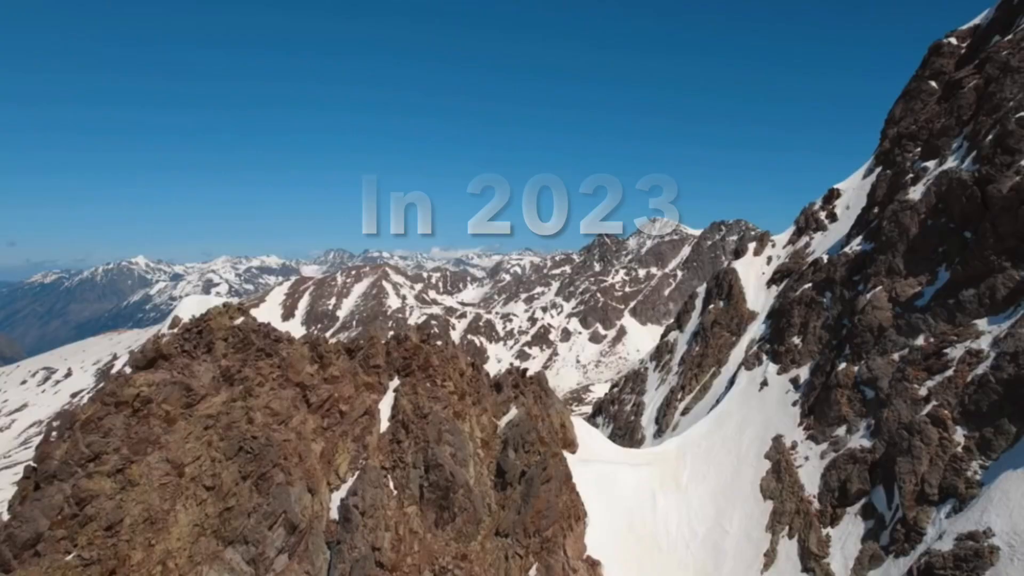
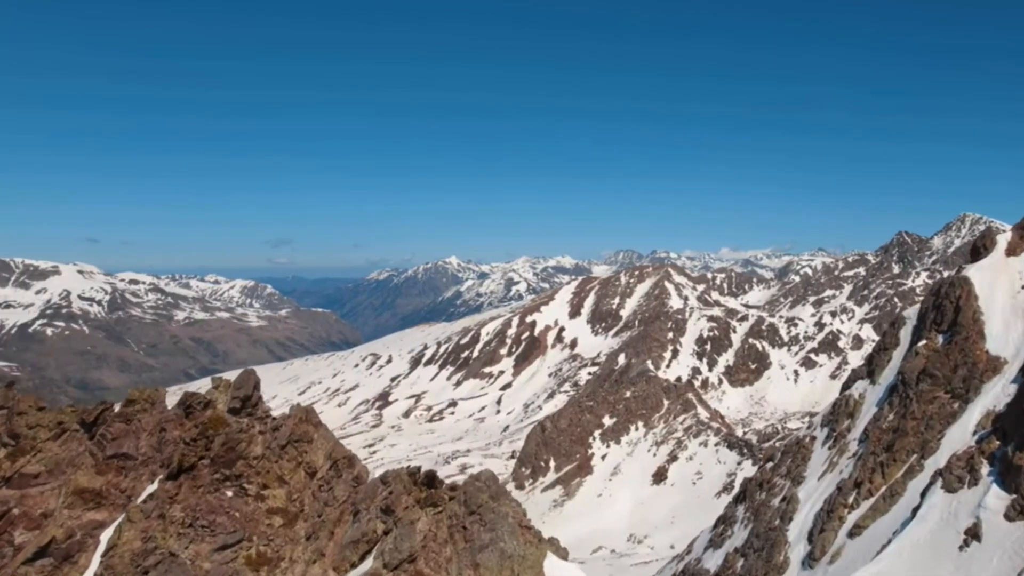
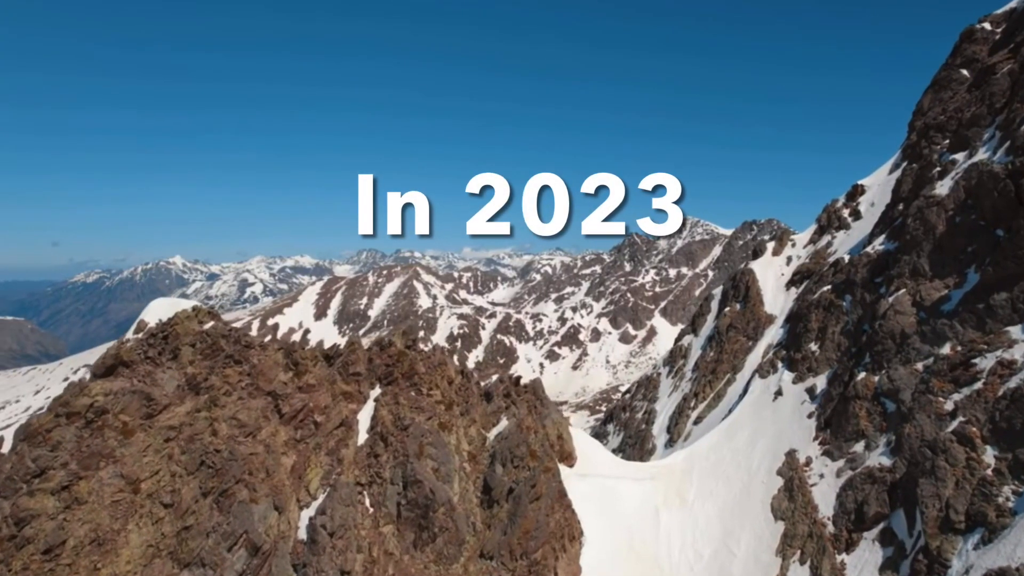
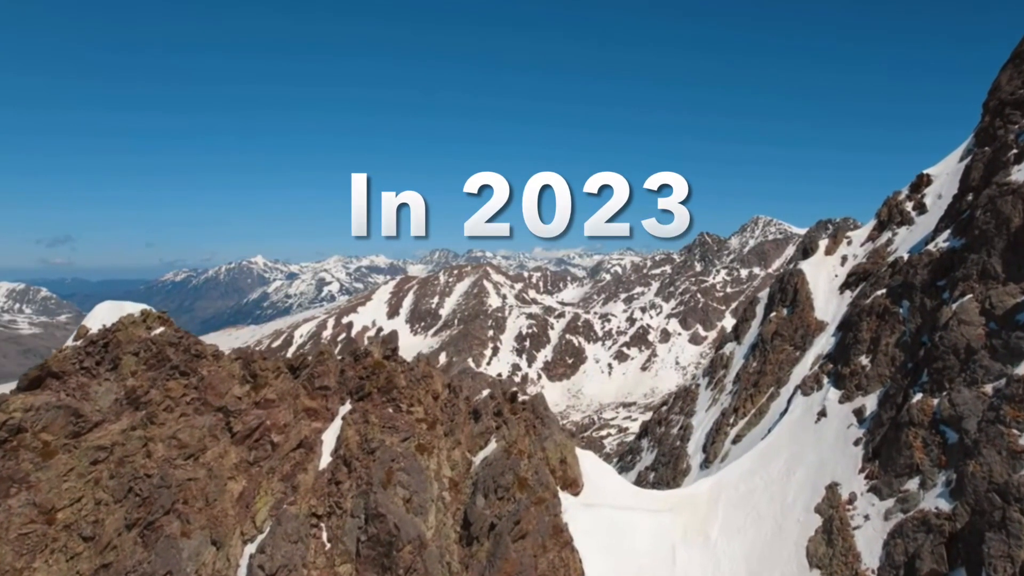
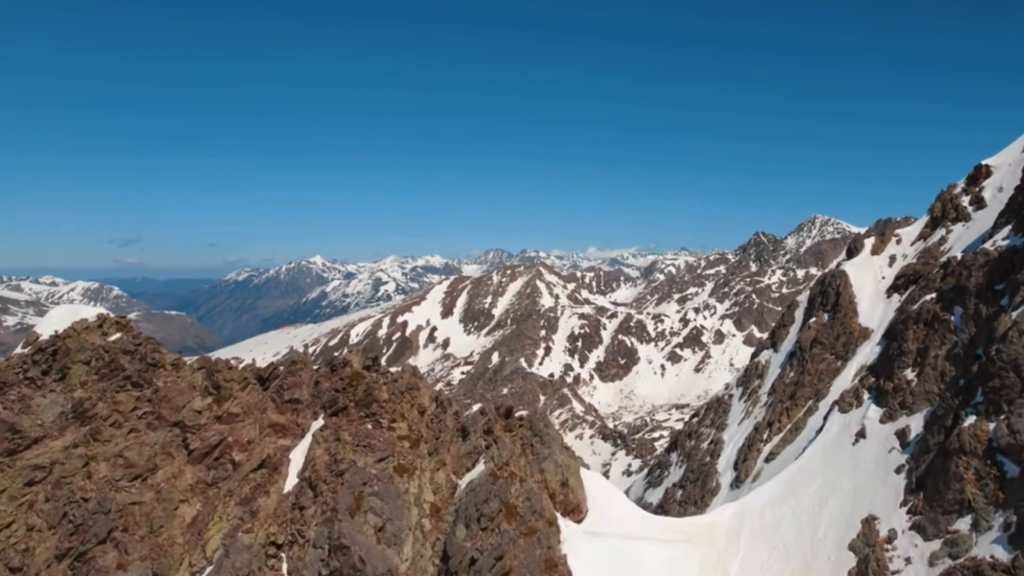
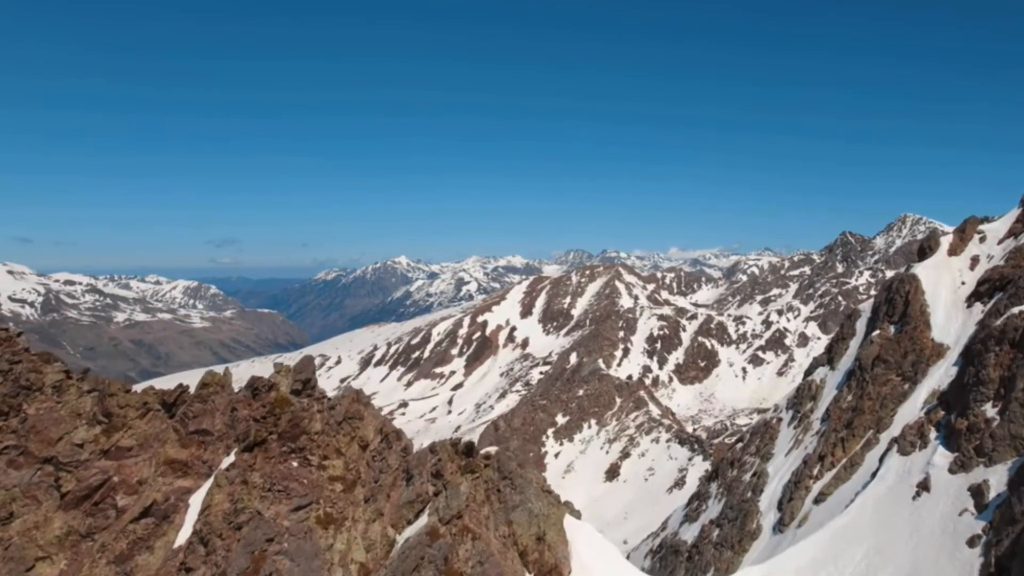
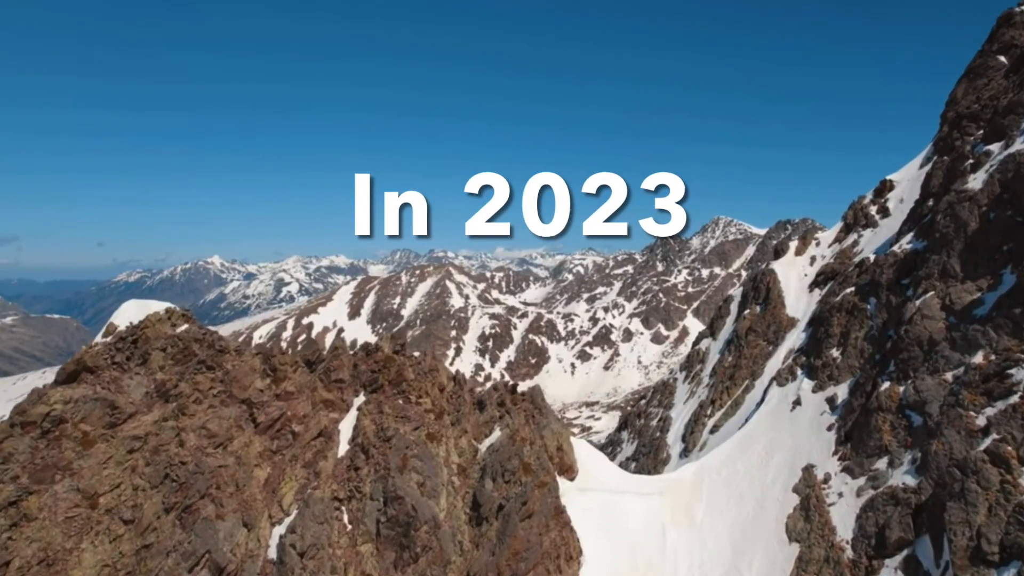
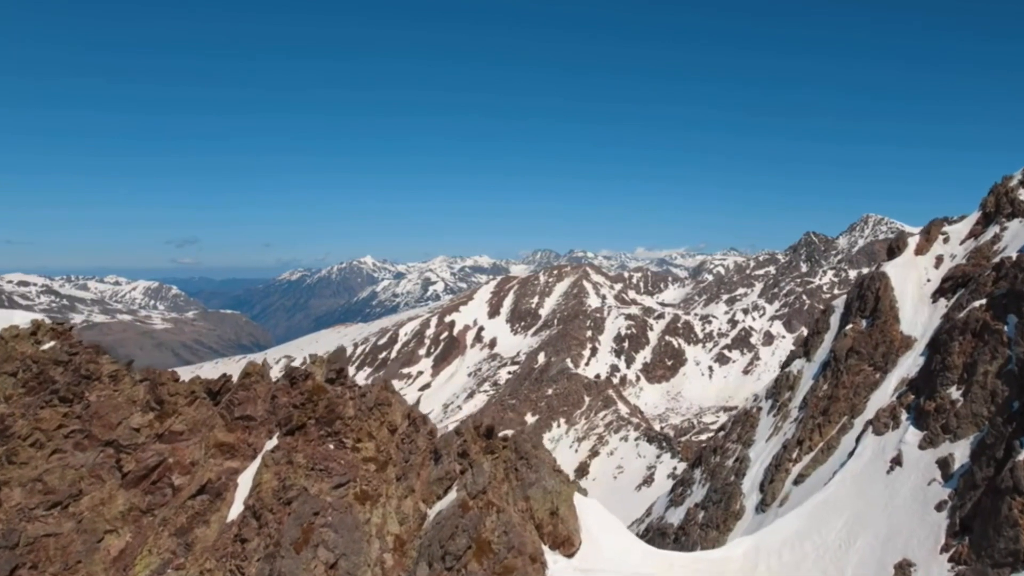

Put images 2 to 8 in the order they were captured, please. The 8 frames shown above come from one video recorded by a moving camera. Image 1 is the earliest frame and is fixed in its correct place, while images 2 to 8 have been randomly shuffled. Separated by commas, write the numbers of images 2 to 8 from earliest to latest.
3, 7, 4, 5, 8, 6, 2
